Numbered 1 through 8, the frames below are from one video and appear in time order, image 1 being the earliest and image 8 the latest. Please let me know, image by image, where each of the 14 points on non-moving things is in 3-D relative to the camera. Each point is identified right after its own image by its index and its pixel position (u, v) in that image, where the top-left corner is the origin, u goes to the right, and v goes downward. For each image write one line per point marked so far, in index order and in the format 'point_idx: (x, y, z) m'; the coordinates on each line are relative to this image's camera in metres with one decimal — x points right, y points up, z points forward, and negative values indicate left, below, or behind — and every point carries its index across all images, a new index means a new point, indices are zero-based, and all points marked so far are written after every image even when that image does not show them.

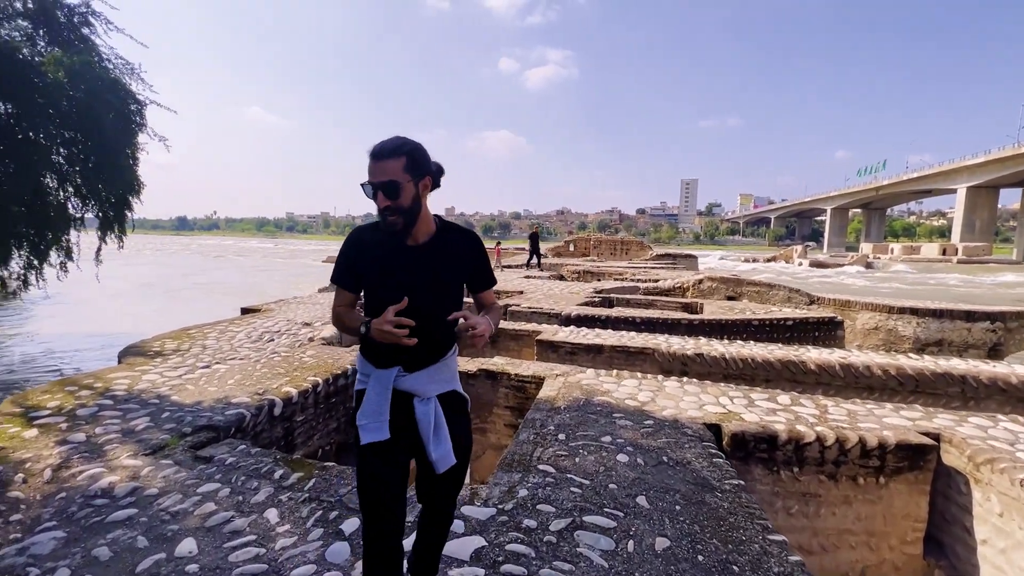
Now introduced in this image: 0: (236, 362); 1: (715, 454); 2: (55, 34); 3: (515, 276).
0: (-2.6, -0.7, +4.5) m
1: (+1.2, -1.0, +2.8) m
2: (-10.1, +5.6, +10.4) m
3: (+0.1, +0.3, +13.6) m
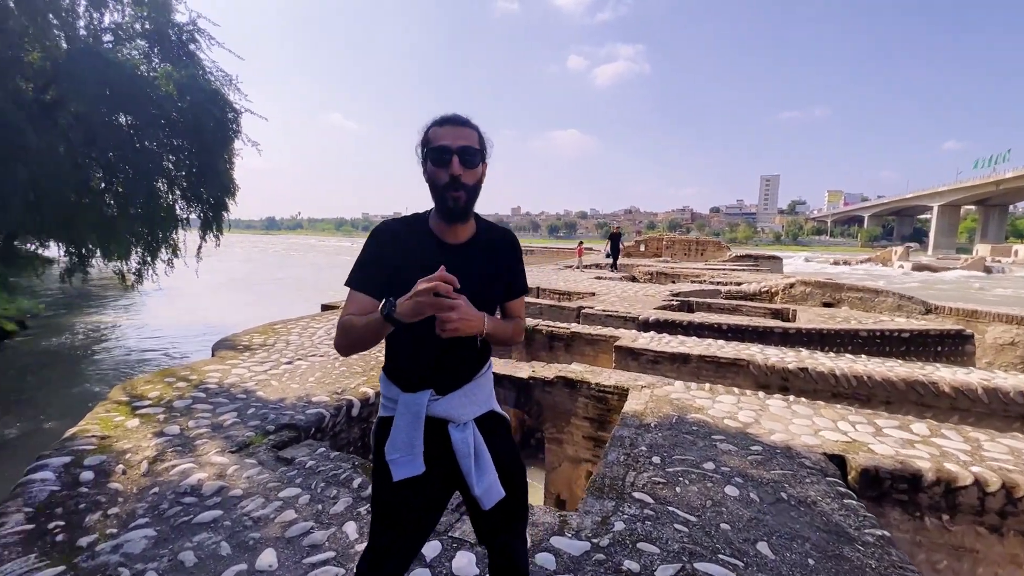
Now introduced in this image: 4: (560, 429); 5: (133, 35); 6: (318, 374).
0: (-1.9, -0.7, +4.6) m
1: (+1.7, -1.0, +2.4) m
2: (-8.4, +5.7, +11.4) m
3: (+2.1, +0.3, +13.2) m
4: (+0.4, -1.3, +4.2) m
5: (-8.8, +5.9, +11.0) m
6: (-1.7, -0.7, +4.1) m
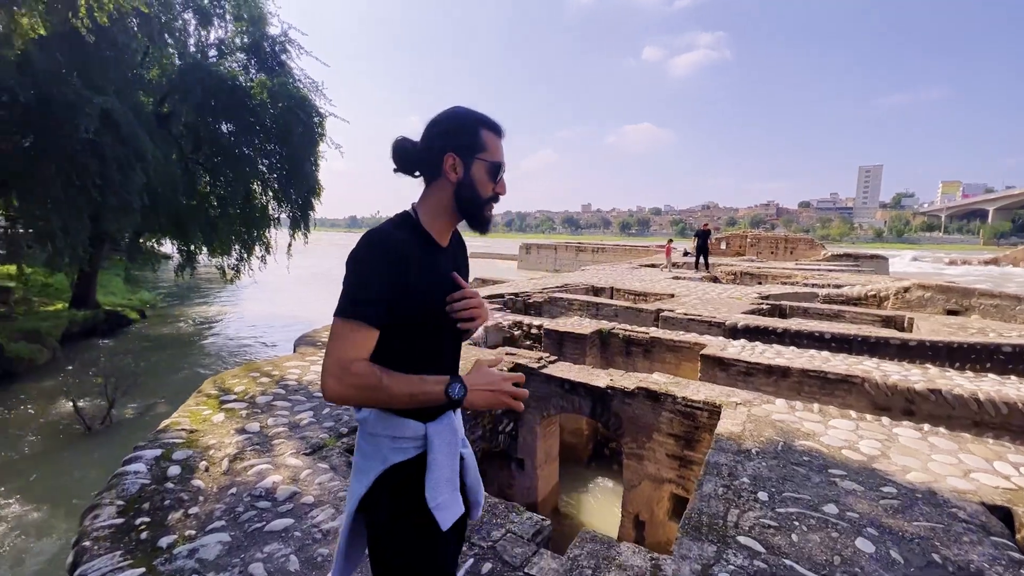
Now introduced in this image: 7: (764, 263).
0: (-1.2, -0.7, +4.6) m
1: (+2.0, -1.1, +1.9) m
2: (-6.5, +5.9, +12.2) m
3: (+4.0, +0.3, +12.6) m
4: (+1.1, -1.3, +3.9) m
5: (-7.0, +6.0, +11.9) m
6: (-1.0, -0.7, +4.0) m
7: (+9.9, +1.0, +18.5) m
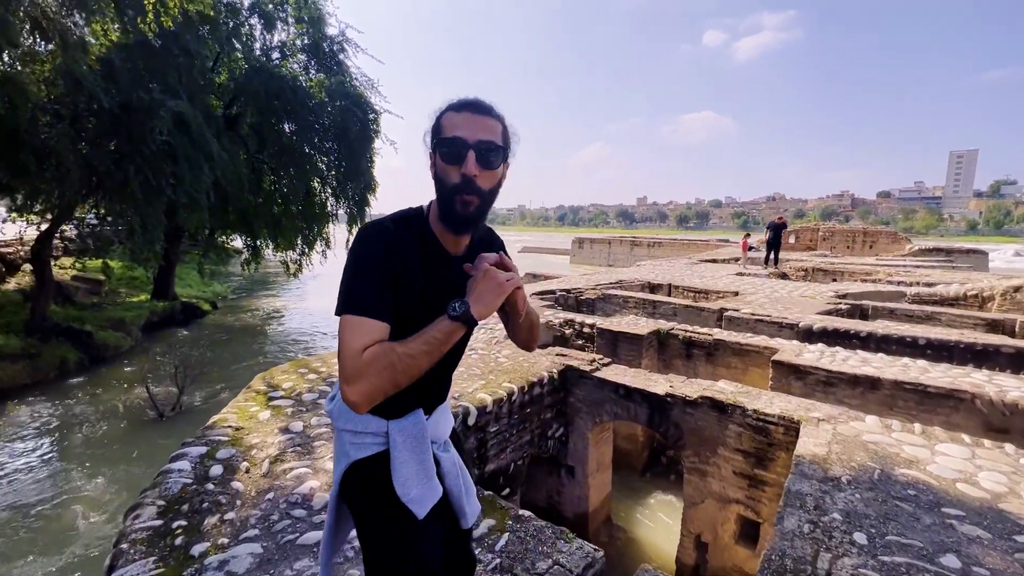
0: (-0.7, -0.6, +4.5) m
1: (+2.2, -1.1, +1.4) m
2: (-5.1, +6.0, +12.6) m
3: (+5.4, +0.4, +11.8) m
4: (+1.4, -1.3, +3.5) m
5: (-5.7, +6.2, +12.3) m
6: (-0.6, -0.7, +3.9) m
7: (+11.9, +1.1, +17.1) m
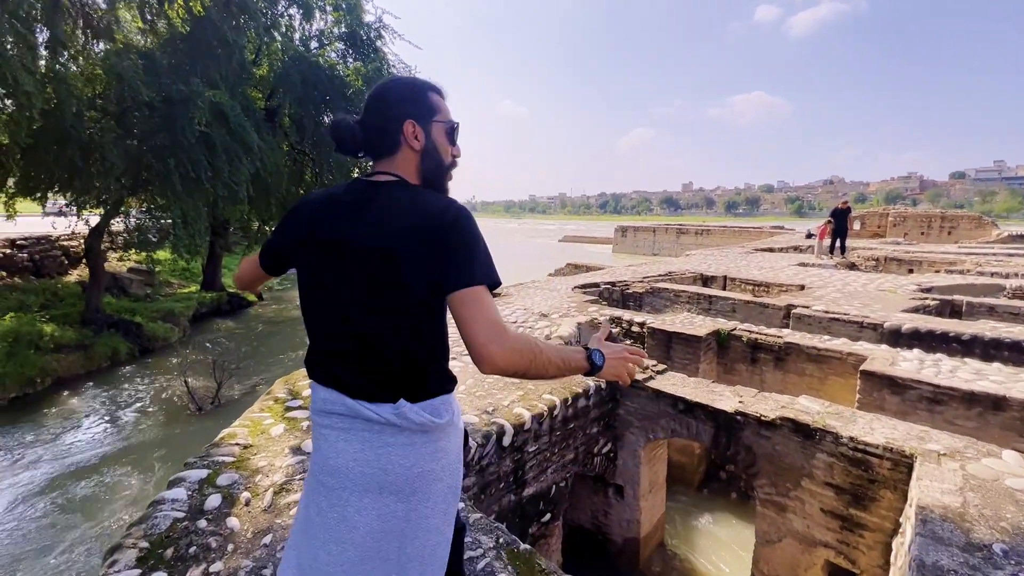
0: (-0.3, -0.6, +4.1) m
1: (+2.3, -1.2, +0.8) m
2: (-4.0, +6.3, +12.4) m
3: (+6.3, +0.6, +10.9) m
4: (+1.7, -1.3, +3.0) m
5: (-4.6, +6.4, +12.1) m
6: (-0.3, -0.7, +3.5) m
7: (+13.3, +1.4, +15.5) m
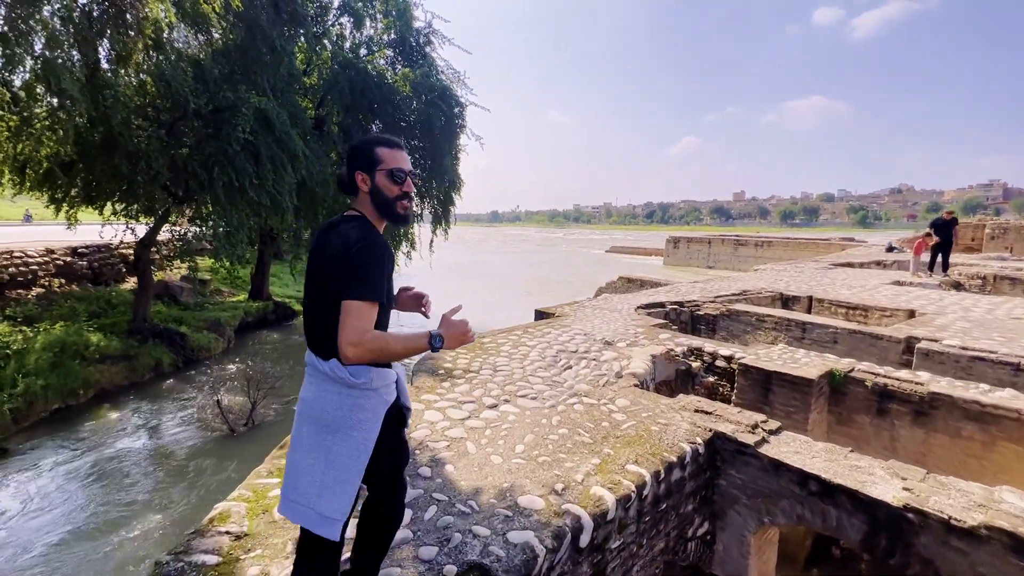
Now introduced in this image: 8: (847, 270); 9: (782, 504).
0: (+0.1, -0.8, +3.3) m
1: (+2.4, -1.3, -0.2) m
2: (-2.7, +5.9, +12.1) m
3: (+7.4, +0.1, +9.5) m
4: (+2.1, -1.5, +2.0) m
5: (-3.3, +6.1, +11.8) m
6: (+0.1, -0.9, +2.8) m
7: (+14.8, +0.7, +13.5) m
8: (+8.7, +0.5, +12.1) m
9: (+1.5, -1.2, +2.6) m
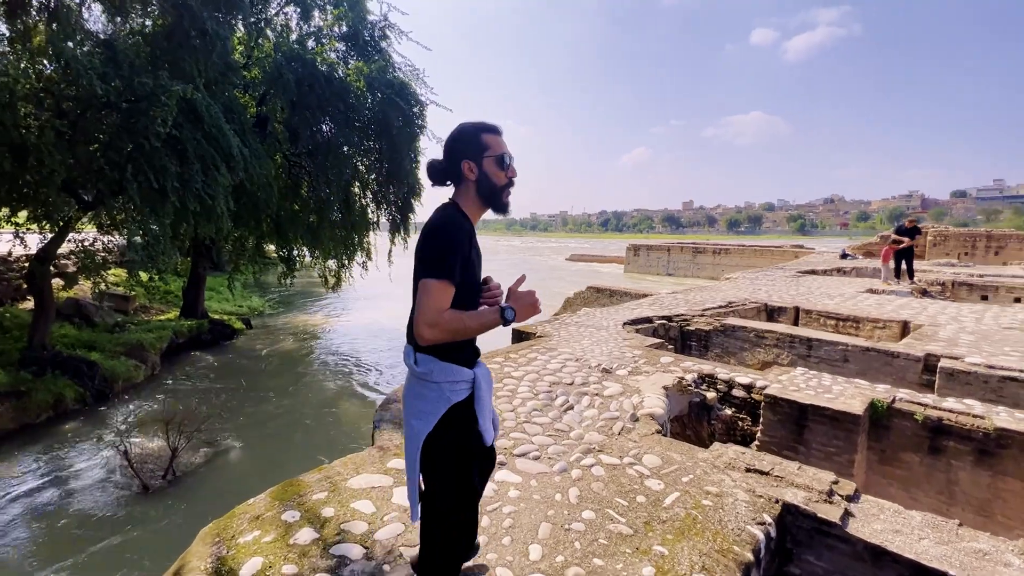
0: (+0.1, -1.0, +2.5) m
1: (+2.7, -1.4, -0.7) m
2: (-3.6, +5.6, +11.1) m
3: (+6.8, -0.1, +9.3) m
4: (+2.2, -1.6, +1.4) m
5: (-4.1, +5.8, +10.8) m
6: (+0.1, -1.0, +2.0) m
7: (+13.7, +0.6, +14.0) m
8: (+7.8, +0.3, +12.1) m
9: (+1.6, -1.3, +2.0) m
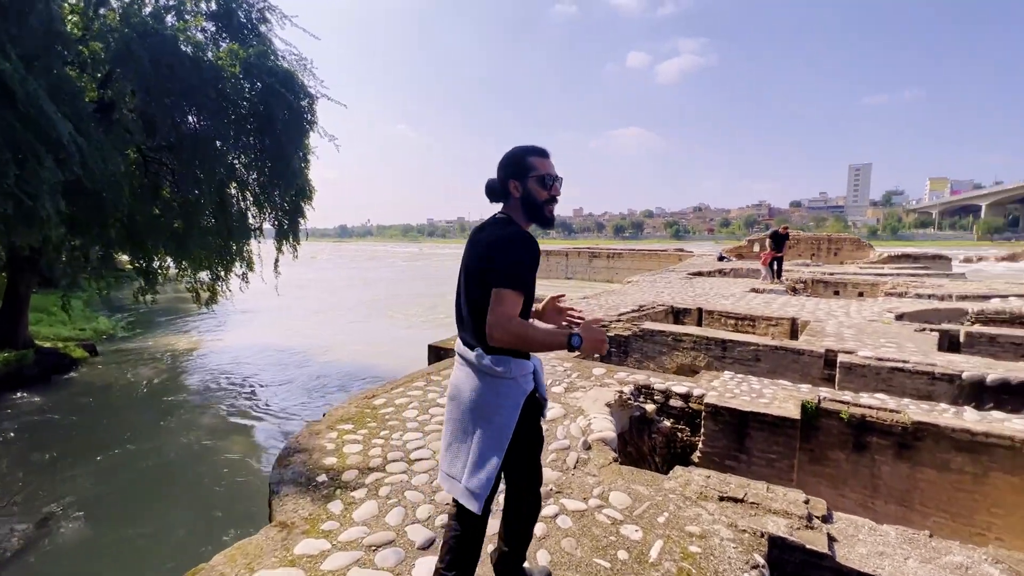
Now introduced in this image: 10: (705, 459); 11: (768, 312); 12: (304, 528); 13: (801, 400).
0: (-0.1, -1.0, +2.1) m
1: (+3.2, -1.4, -0.6) m
2: (-5.7, +5.3, +9.7) m
3: (+4.9, -0.1, +10.1) m
4: (+2.1, -1.6, +1.4) m
5: (-6.2, +5.4, +9.3) m
6: (0.0, -1.1, +1.5) m
7: (+10.7, +0.7, +16.2) m
8: (+5.3, +0.2, +13.0) m
9: (+1.5, -1.4, +1.8) m
10: (+1.5, -1.3, +3.5) m
11: (+4.1, -0.4, +7.4) m
12: (-0.9, -1.0, +2.0) m
13: (+2.2, -0.8, +3.5) m
